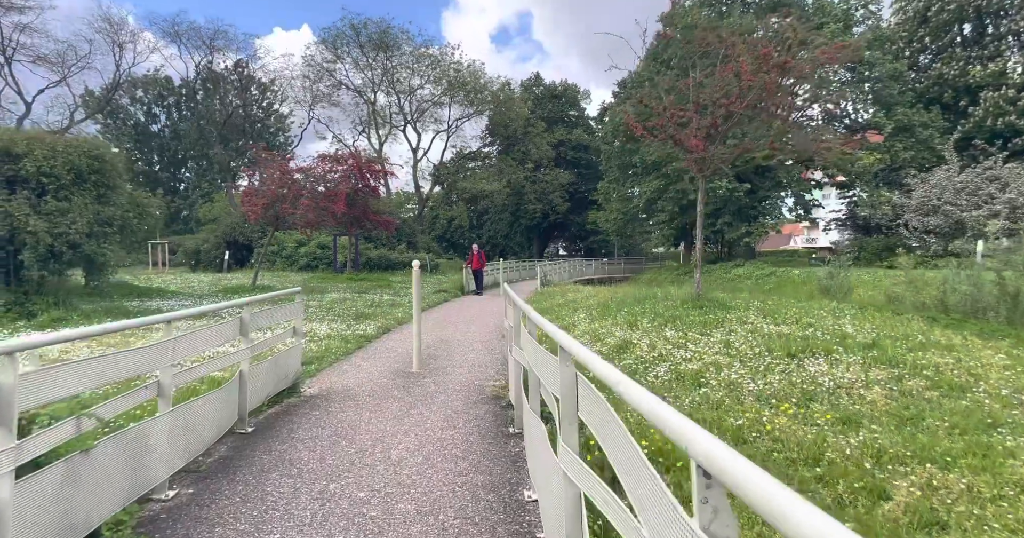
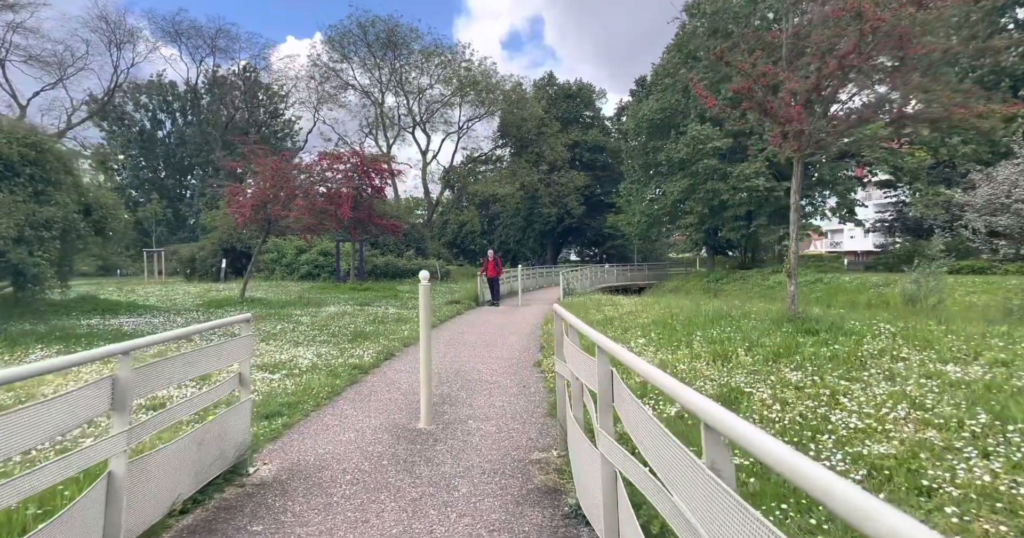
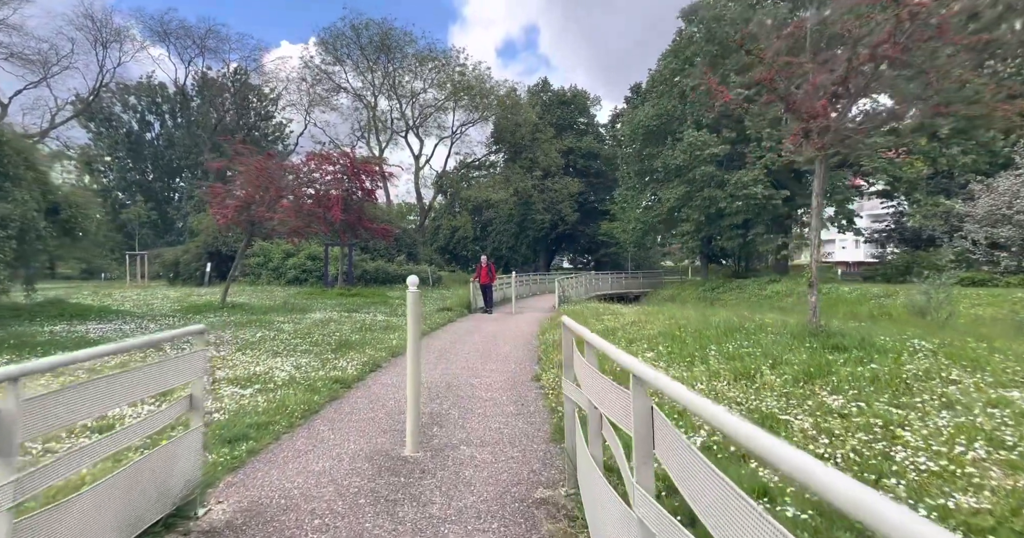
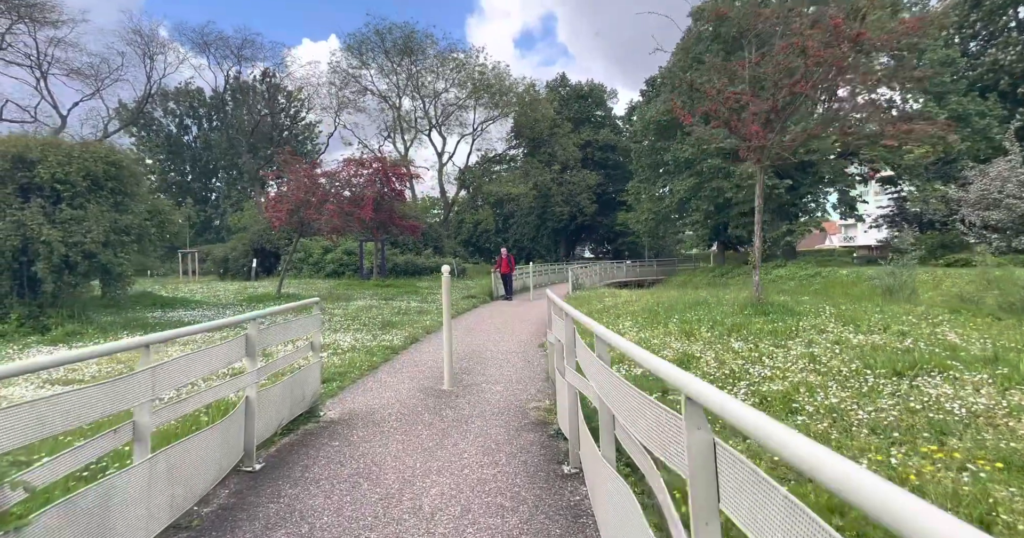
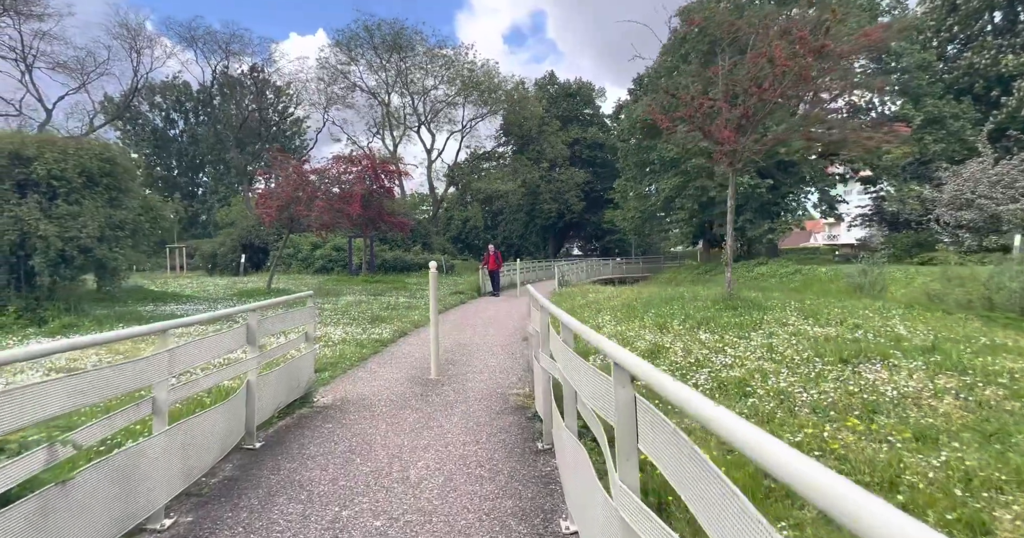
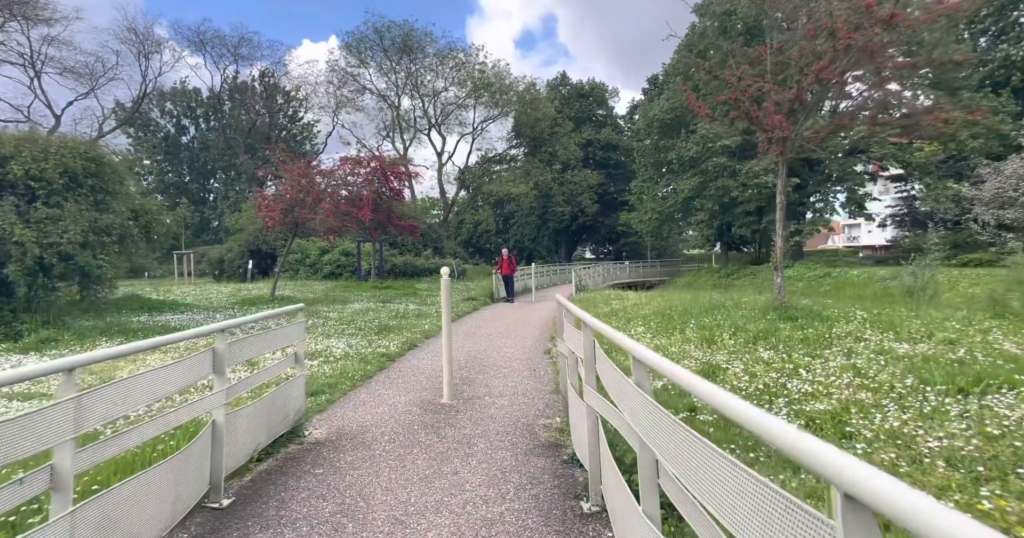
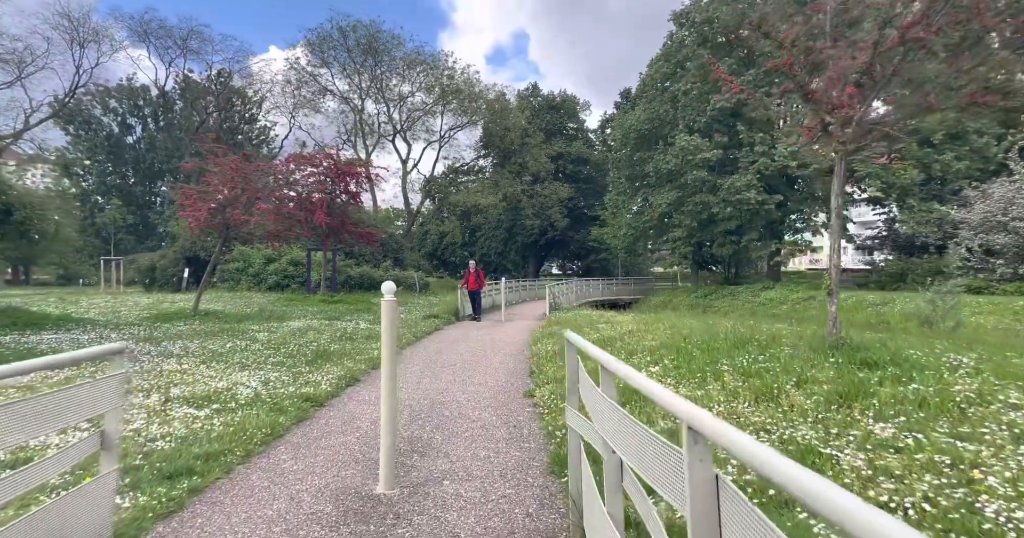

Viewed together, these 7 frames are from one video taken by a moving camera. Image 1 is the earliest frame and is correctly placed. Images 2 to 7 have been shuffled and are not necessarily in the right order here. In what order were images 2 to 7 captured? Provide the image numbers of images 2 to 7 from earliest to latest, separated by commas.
5, 4, 6, 2, 3, 7
